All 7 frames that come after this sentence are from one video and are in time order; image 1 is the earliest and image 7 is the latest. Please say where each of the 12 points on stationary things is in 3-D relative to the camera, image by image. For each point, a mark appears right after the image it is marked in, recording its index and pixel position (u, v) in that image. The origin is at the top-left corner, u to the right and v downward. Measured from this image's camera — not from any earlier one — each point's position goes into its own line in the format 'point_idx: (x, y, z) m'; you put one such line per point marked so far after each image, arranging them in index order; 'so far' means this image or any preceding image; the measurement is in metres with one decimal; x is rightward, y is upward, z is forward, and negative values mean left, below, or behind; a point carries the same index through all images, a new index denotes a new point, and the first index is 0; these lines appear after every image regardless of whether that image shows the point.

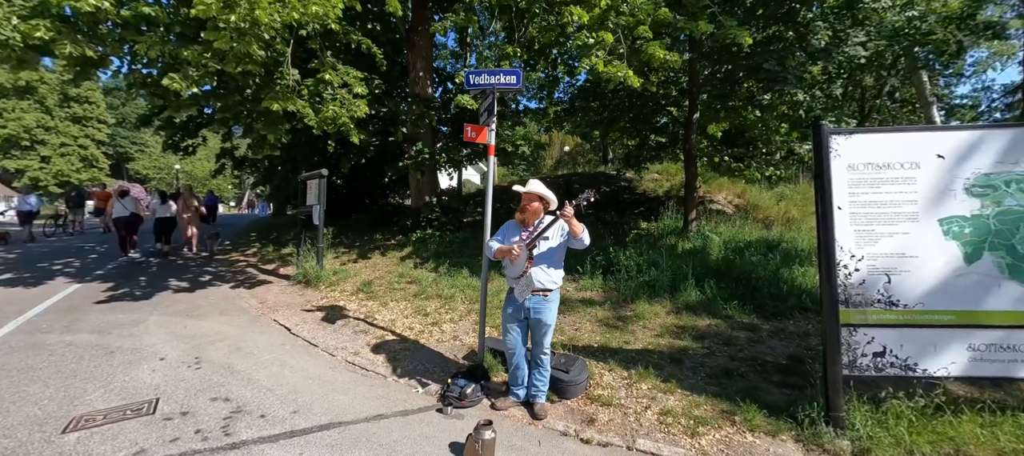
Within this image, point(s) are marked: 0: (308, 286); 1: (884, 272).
0: (-3.1, -0.9, +6.9) m
1: (+2.8, -0.3, +3.5) m
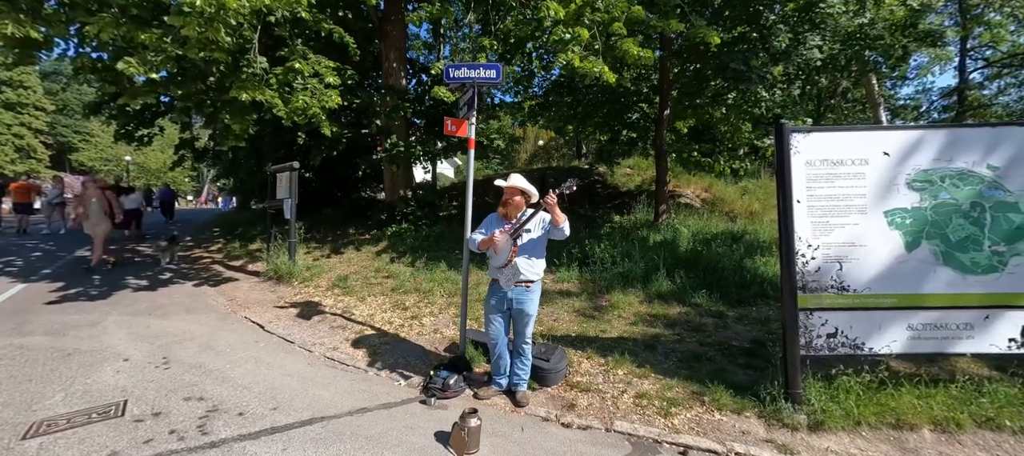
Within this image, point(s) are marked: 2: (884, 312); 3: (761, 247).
0: (-3.4, -0.8, +6.8) m
1: (+2.7, -0.3, +3.8) m
2: (+3.1, -0.7, +3.8) m
3: (+3.7, -0.3, +6.7) m
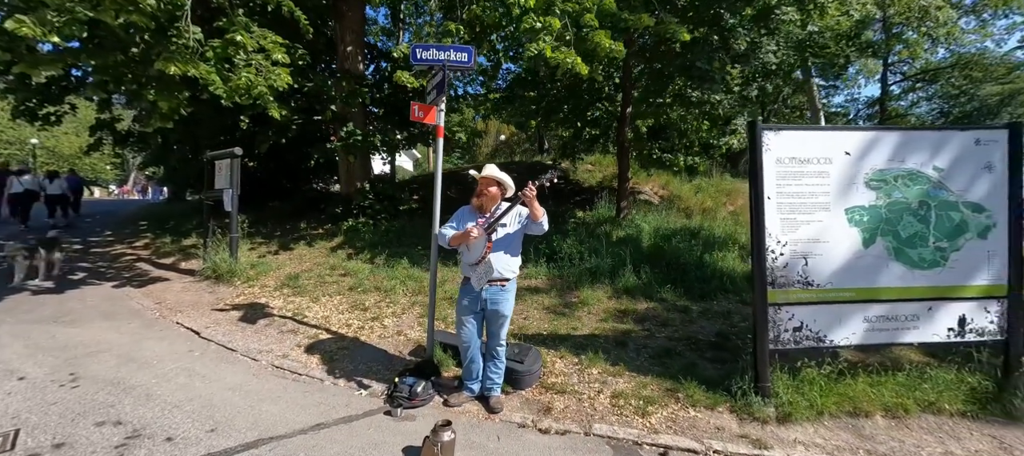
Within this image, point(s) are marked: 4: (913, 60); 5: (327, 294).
0: (-3.9, -0.7, +6.2) m
1: (+2.5, -0.2, +3.9) m
2: (+2.9, -0.7, +4.0) m
3: (+3.2, -0.2, +7.0) m
4: (+9.5, +4.0, +10.8) m
5: (-2.3, -0.8, +5.6) m
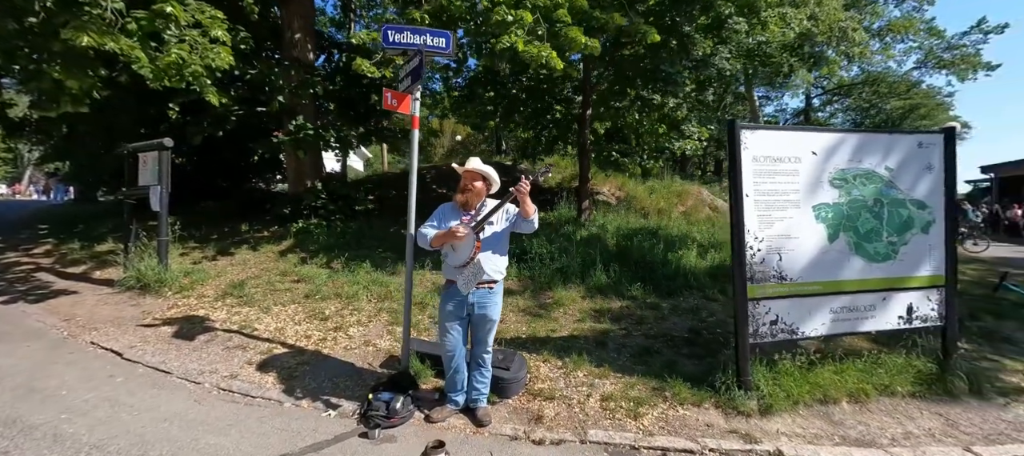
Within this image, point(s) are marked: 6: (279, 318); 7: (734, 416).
0: (-4.3, -0.8, +5.4) m
1: (+2.3, -0.2, +4.0) m
2: (+2.7, -0.6, +4.1) m
3: (+2.6, -0.2, +7.2) m
4: (+8.3, +4.0, +11.9) m
5: (-2.6, -0.9, +5.1) m
6: (-2.4, -1.0, +4.8) m
7: (+1.8, -1.5, +3.8) m
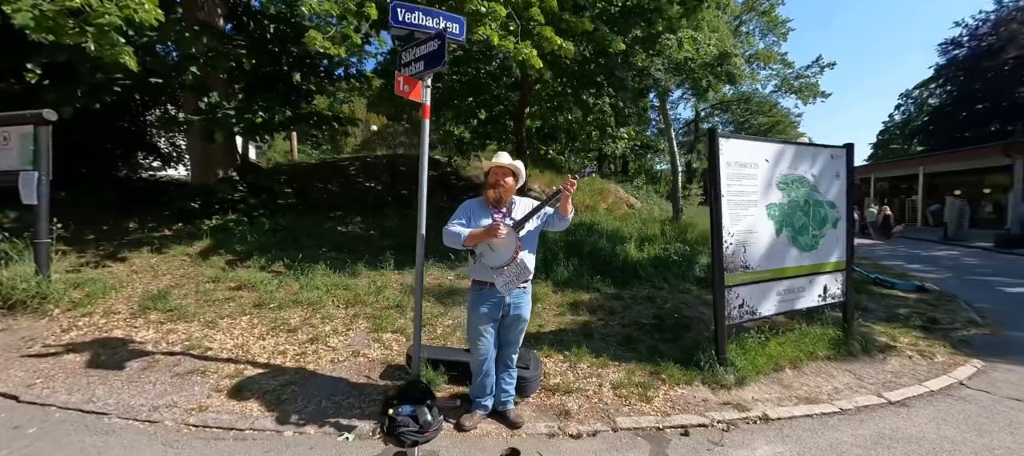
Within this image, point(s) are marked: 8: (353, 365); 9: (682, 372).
0: (-4.4, -0.8, +4.0) m
1: (+2.3, -0.2, +4.6) m
2: (+2.7, -0.6, +4.8) m
3: (+1.7, -0.1, +7.7) m
4: (+5.8, +4.1, +13.8) m
5: (-2.7, -0.8, +4.2) m
6: (-2.5, -0.9, +4.0) m
7: (+1.9, -1.5, +4.2) m
8: (-1.3, -1.2, +3.8) m
9: (+1.6, -1.4, +4.4) m
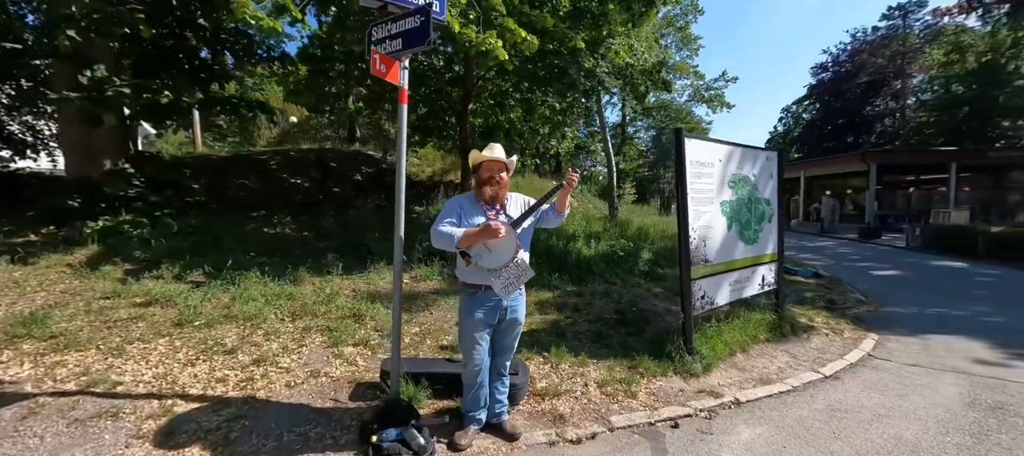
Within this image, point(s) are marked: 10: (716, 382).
0: (-4.5, -0.8, +2.8) m
1: (+2.0, -0.1, +4.8) m
2: (+2.3, -0.5, +5.1) m
3: (+0.8, -0.1, +7.7) m
4: (+3.5, +4.2, +14.5) m
5: (-2.8, -0.8, +3.4) m
6: (-2.5, -0.9, +3.2) m
7: (+1.7, -1.4, +4.3) m
8: (-1.4, -1.1, +3.3) m
9: (+1.4, -1.3, +4.4) m
10: (+2.0, -1.5, +4.4) m
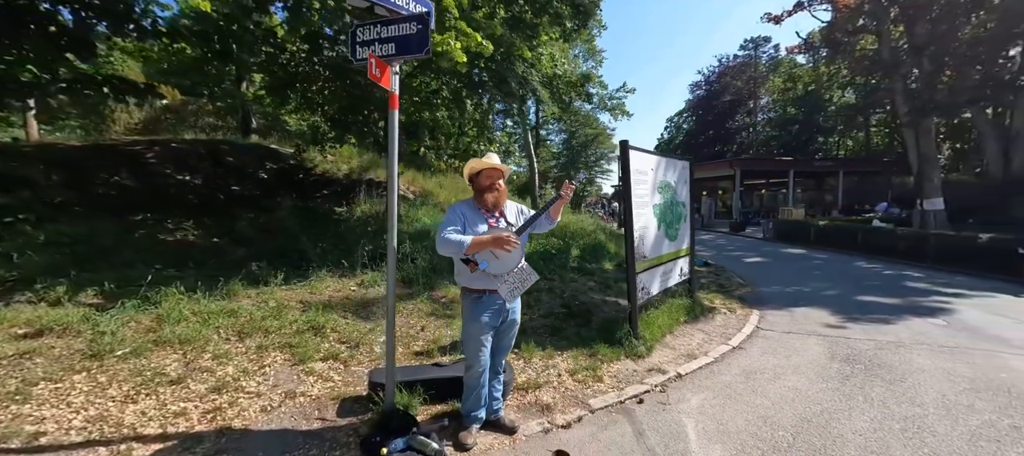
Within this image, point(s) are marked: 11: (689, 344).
0: (-4.3, -0.9, +1.7) m
1: (+1.5, 0.0, +5.3) m
2: (+1.7, -0.4, +5.6) m
3: (-0.4, -0.1, +7.7) m
4: (+0.3, +4.2, +15.0) m
5: (-2.8, -0.9, +2.7) m
6: (-2.5, -1.0, +2.6) m
7: (+1.4, -1.4, +4.7) m
8: (-1.4, -1.2, +2.9) m
9: (+1.0, -1.3, +4.7) m
10: (+1.6, -1.4, +4.8) m
11: (+2.2, -1.5, +5.6) m
